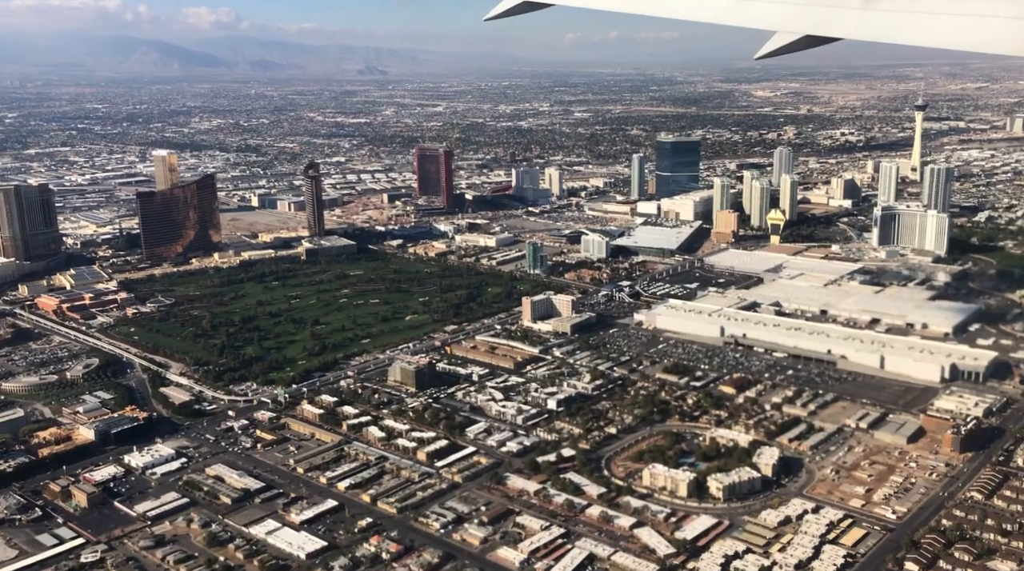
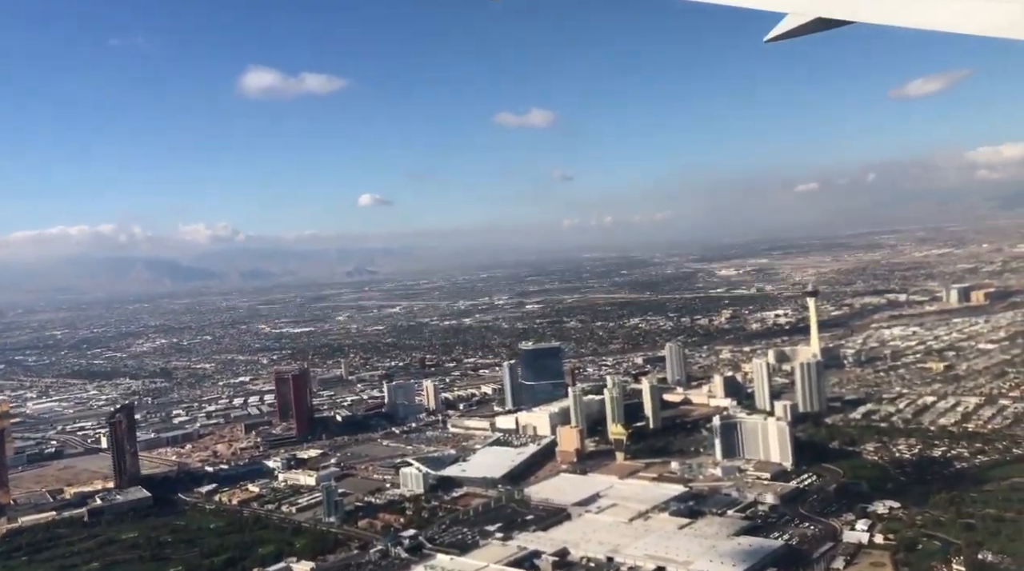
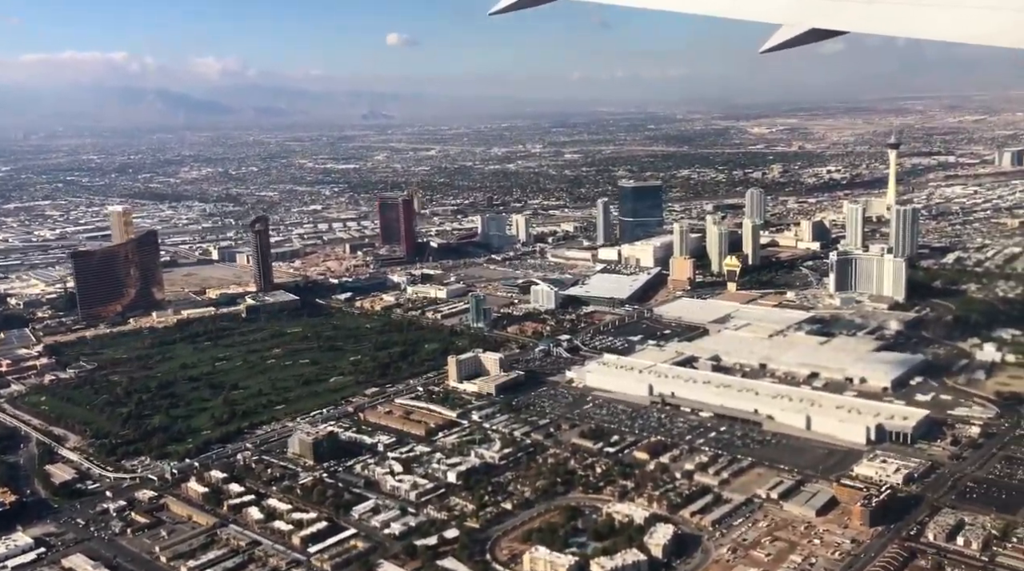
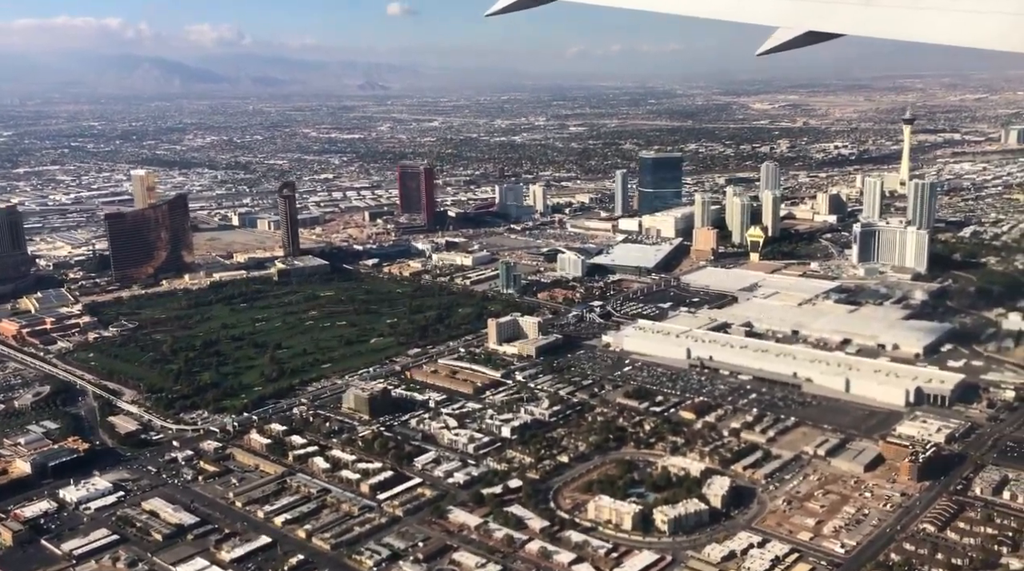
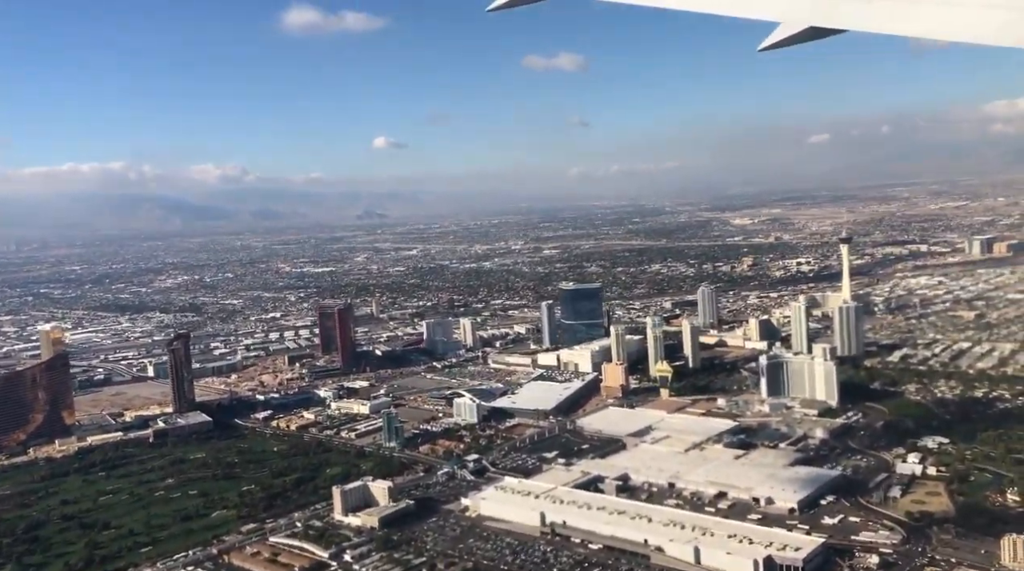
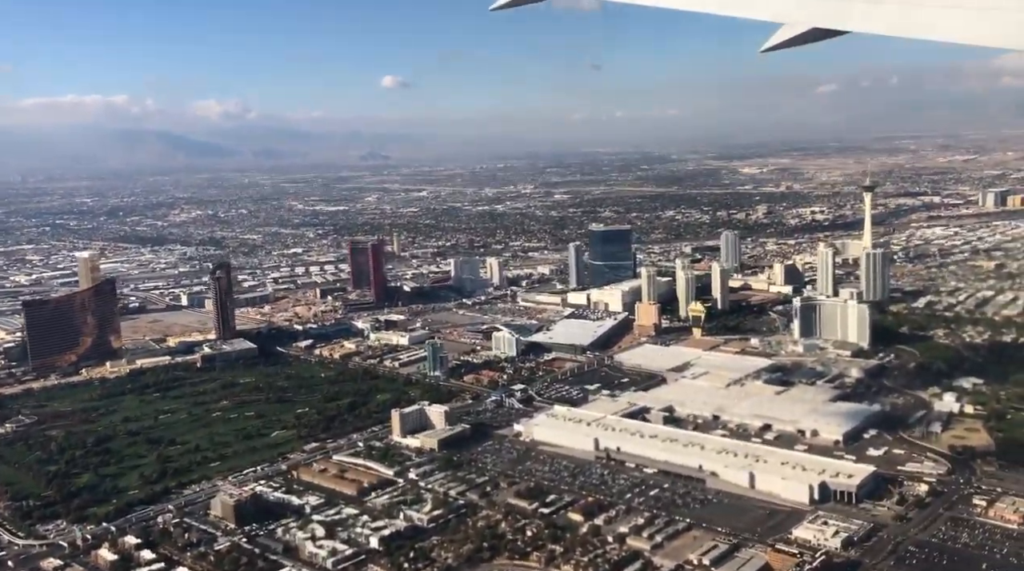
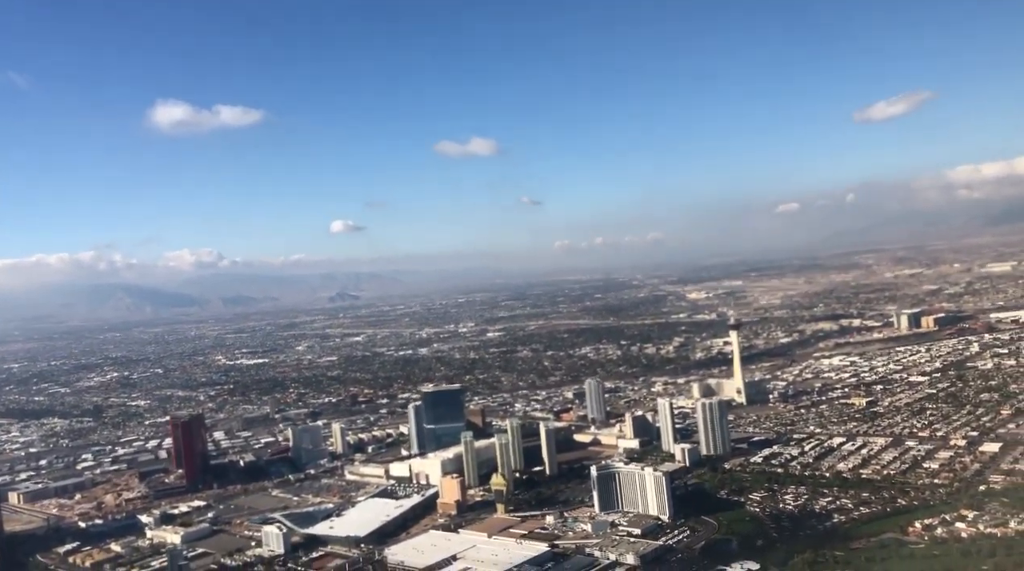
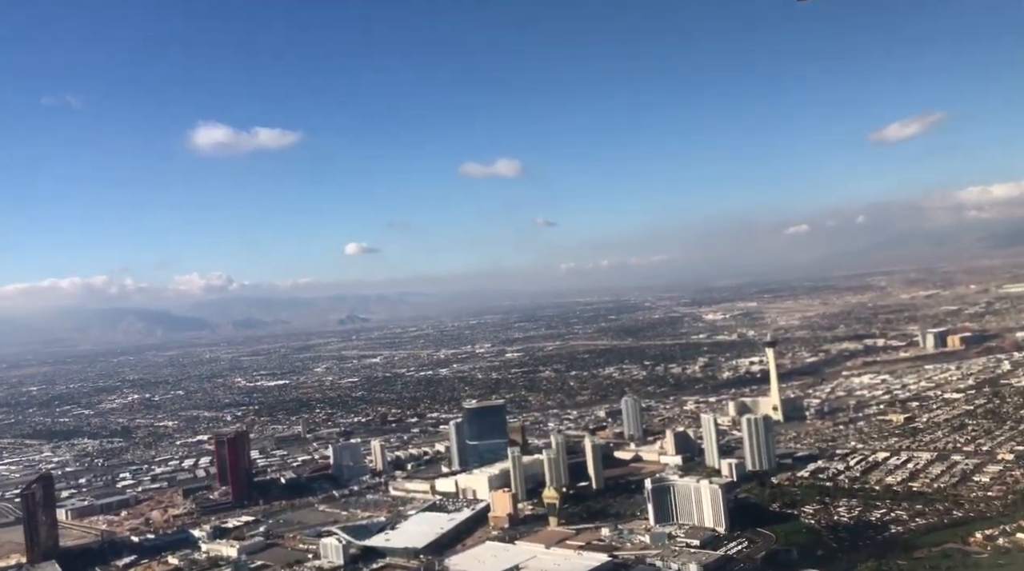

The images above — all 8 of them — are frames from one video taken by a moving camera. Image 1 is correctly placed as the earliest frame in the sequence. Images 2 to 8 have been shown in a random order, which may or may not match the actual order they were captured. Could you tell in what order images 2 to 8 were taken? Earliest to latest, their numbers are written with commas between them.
4, 3, 6, 5, 2, 8, 7
